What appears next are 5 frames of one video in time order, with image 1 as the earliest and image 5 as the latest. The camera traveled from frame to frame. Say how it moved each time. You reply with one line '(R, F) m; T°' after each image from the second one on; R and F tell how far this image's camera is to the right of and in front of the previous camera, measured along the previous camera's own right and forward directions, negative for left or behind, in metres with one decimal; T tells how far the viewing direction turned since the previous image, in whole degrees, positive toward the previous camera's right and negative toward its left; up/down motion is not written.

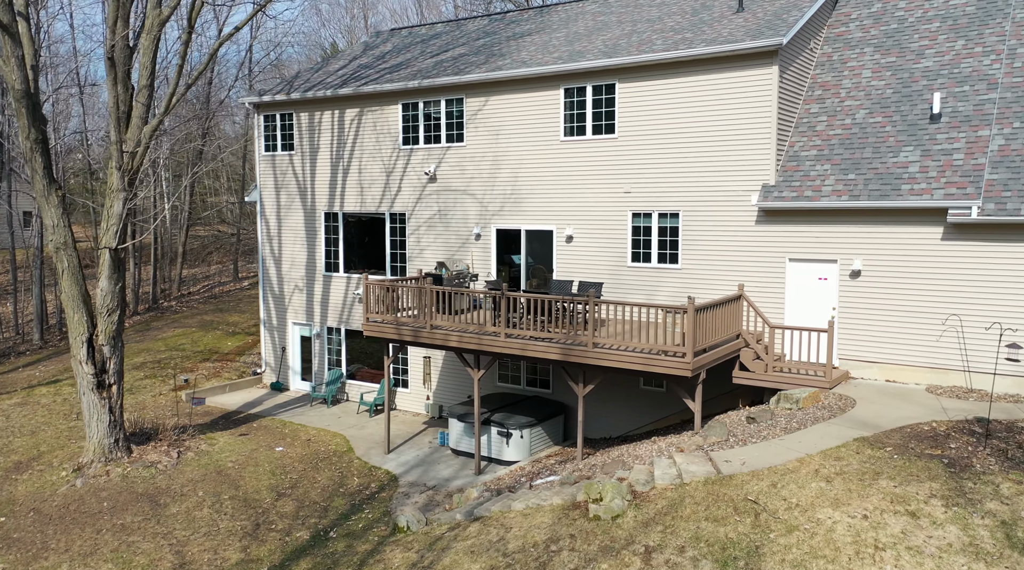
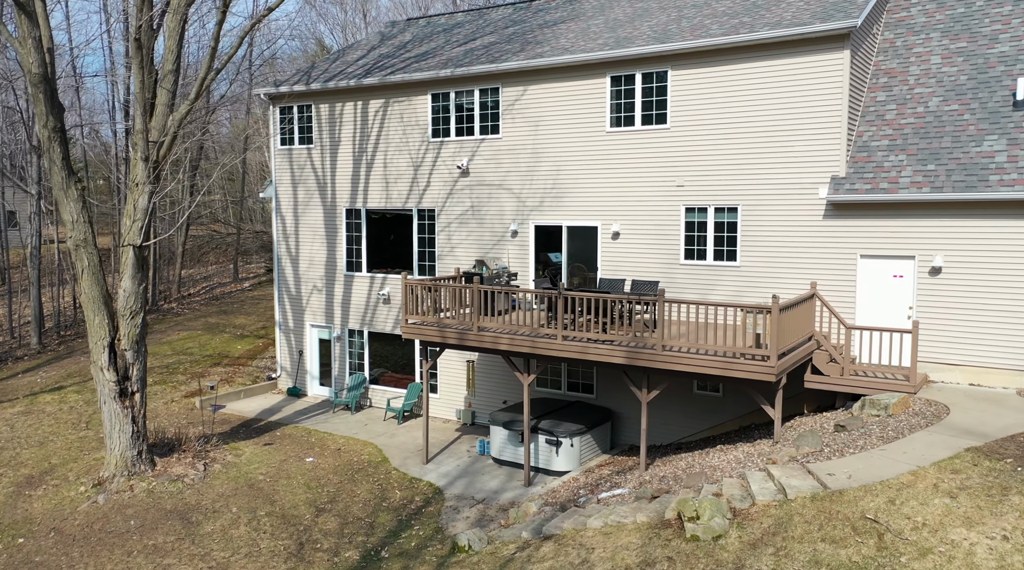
(-1.2, +0.9) m; +1°
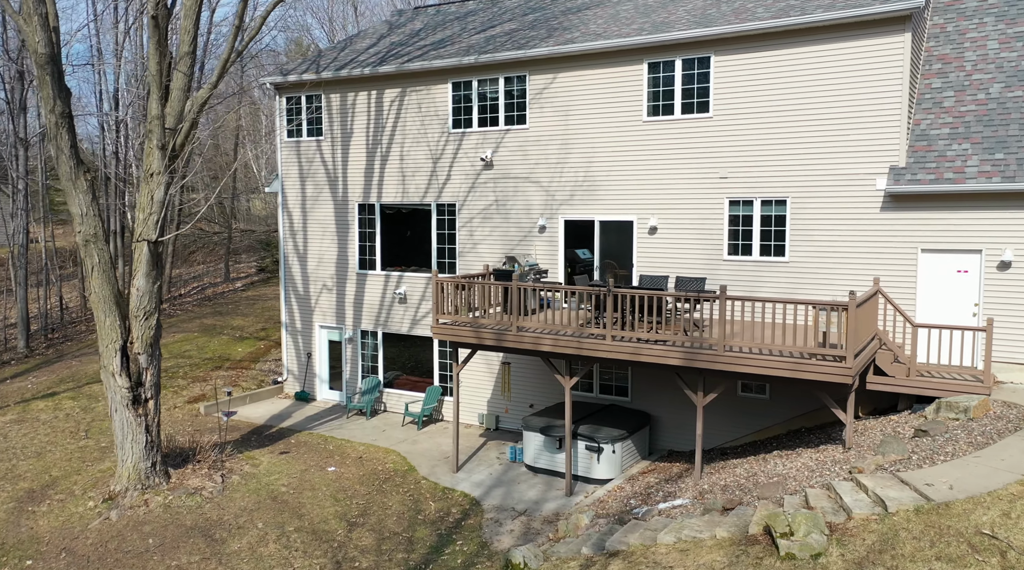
(-1.0, +0.9) m; +2°
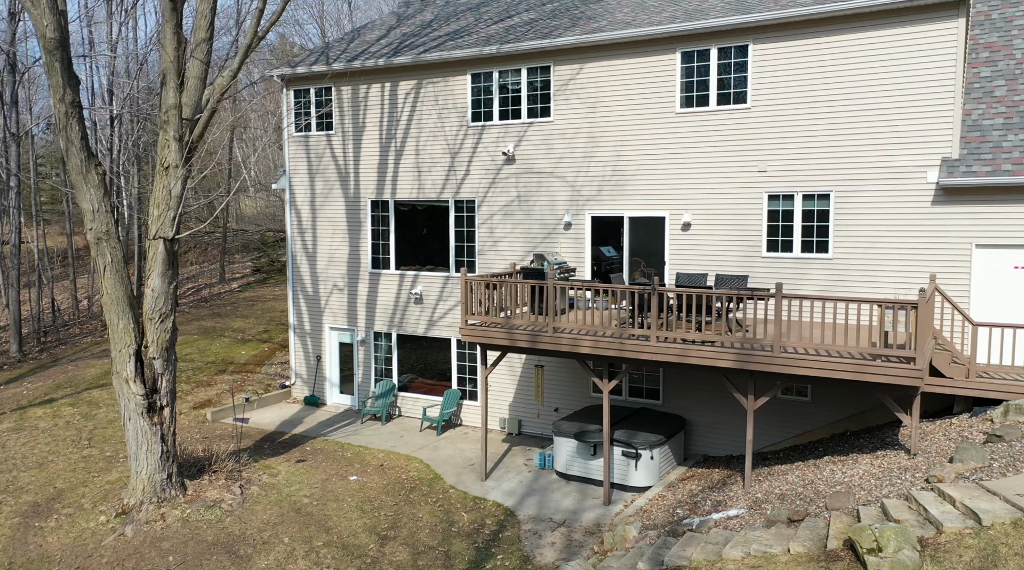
(-0.8, +0.7) m; +1°
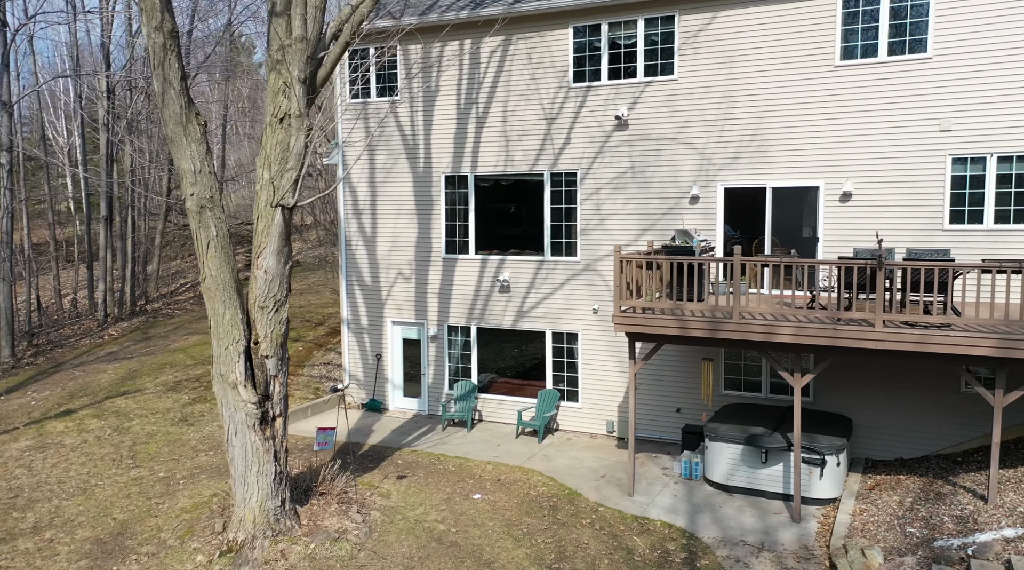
(-2.9, +2.2) m; +3°
